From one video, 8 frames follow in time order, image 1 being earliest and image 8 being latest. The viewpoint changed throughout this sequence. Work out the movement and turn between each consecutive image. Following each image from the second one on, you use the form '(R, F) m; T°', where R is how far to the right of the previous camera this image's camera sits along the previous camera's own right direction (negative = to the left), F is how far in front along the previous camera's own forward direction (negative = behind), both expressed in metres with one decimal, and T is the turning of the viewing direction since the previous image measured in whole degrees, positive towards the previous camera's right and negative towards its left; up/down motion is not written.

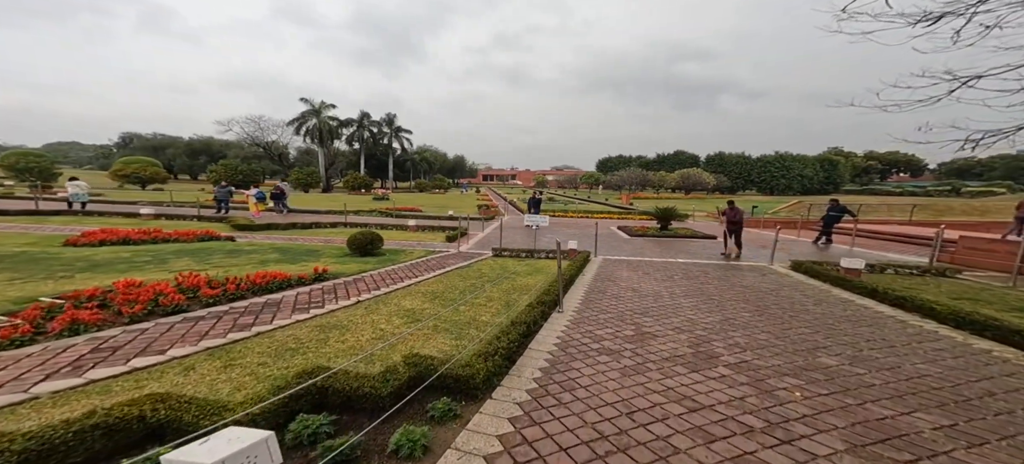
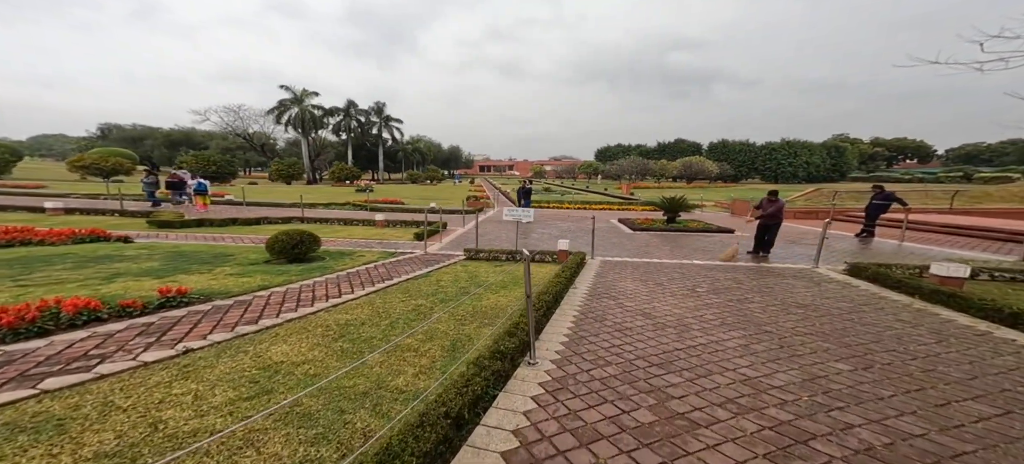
(+0.5, +2.2) m; 0°
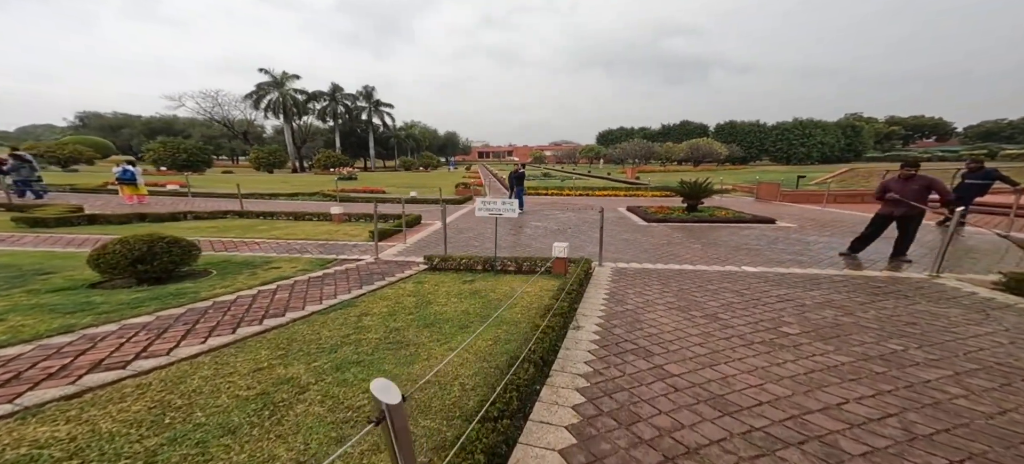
(+0.4, +2.5) m; 0°
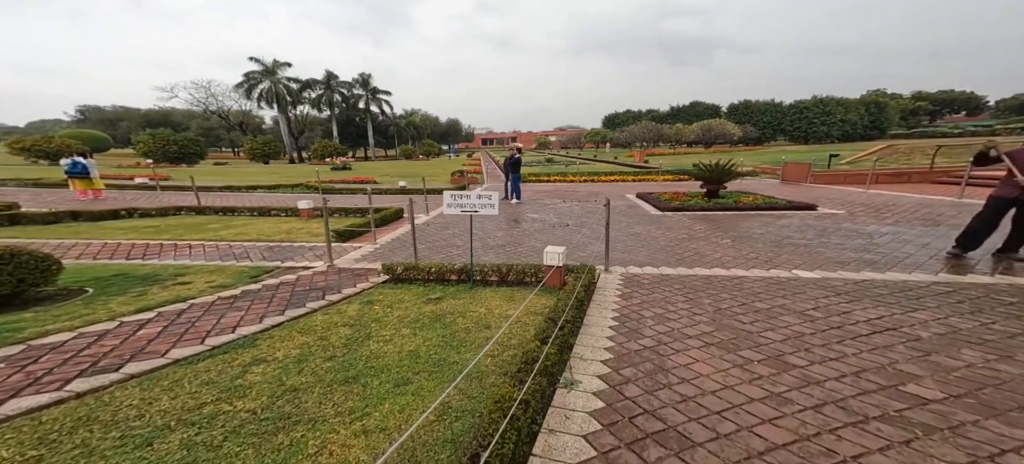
(+0.3, +1.4) m; -1°
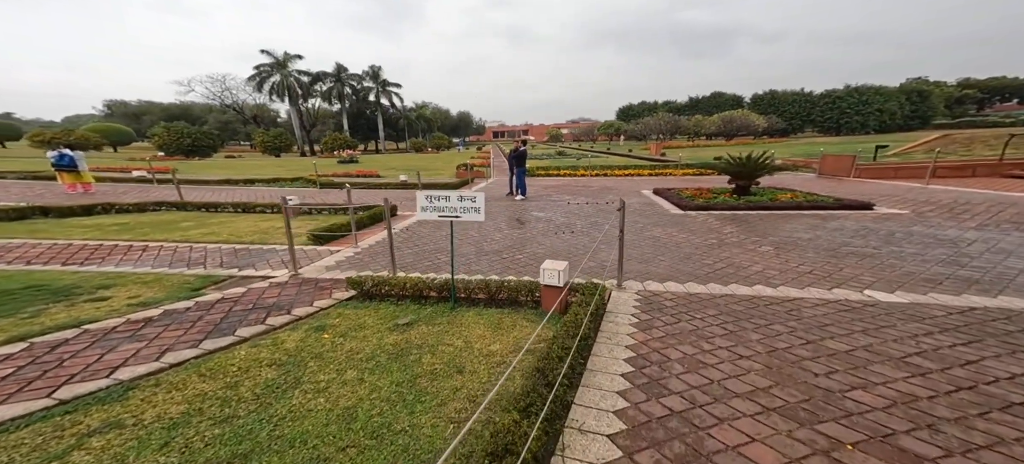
(+0.2, +1.0) m; -2°
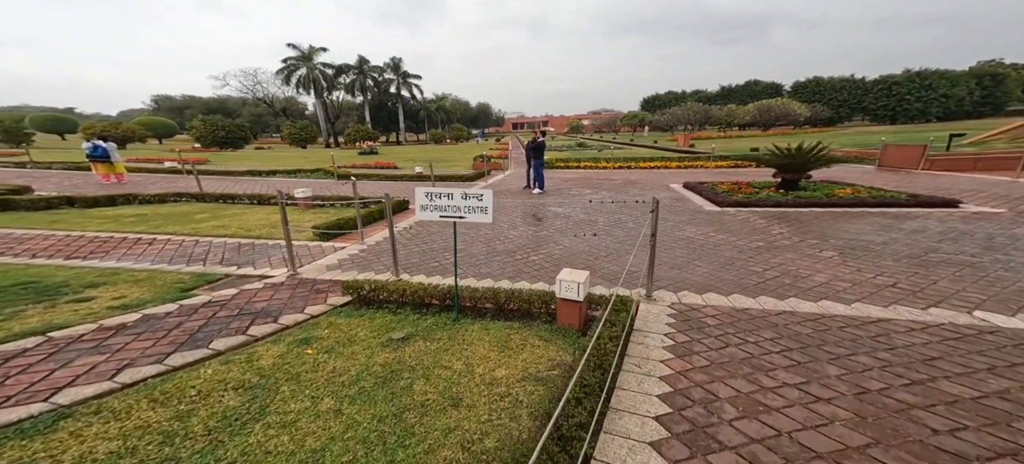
(+0.1, +0.5) m; -4°
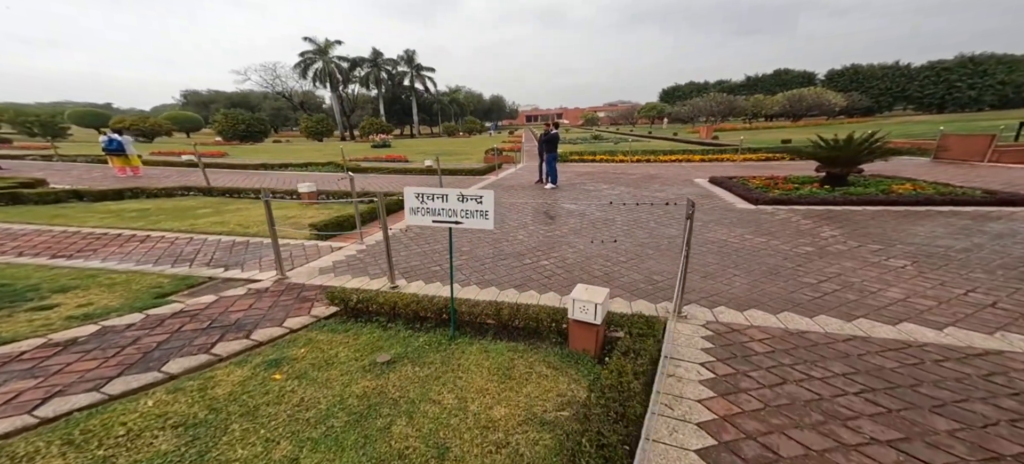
(+0.1, +0.5) m; -3°
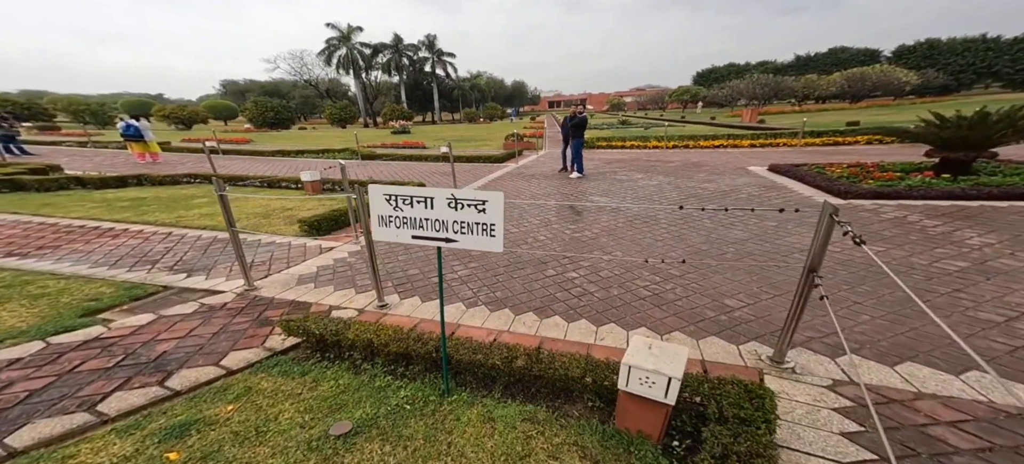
(0.0, +1.0) m; -4°
